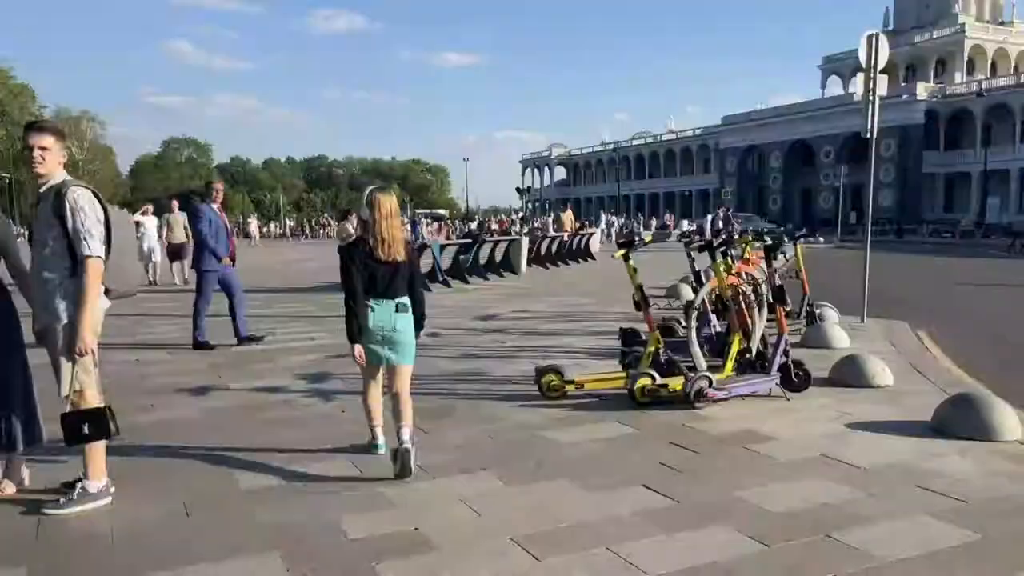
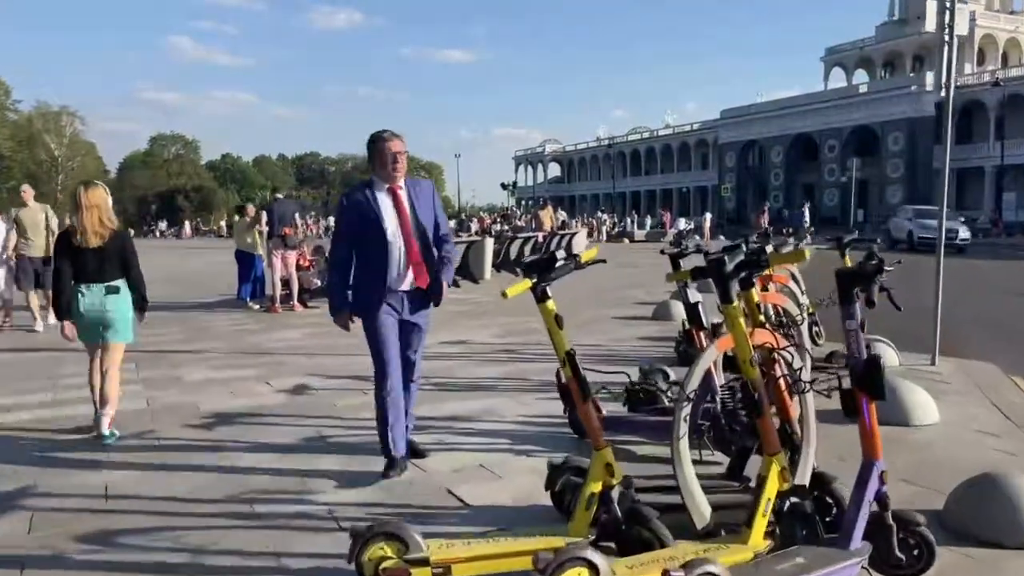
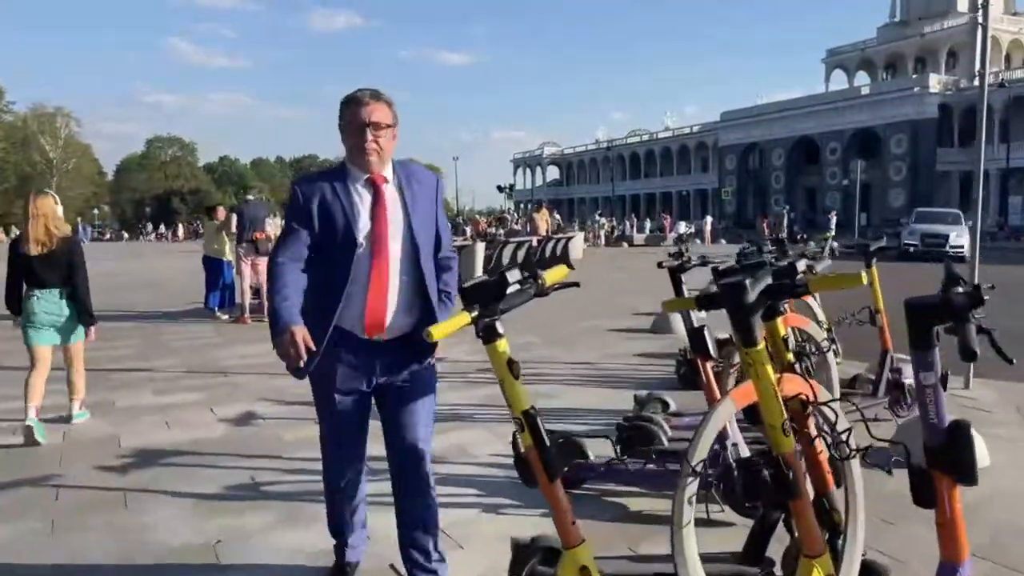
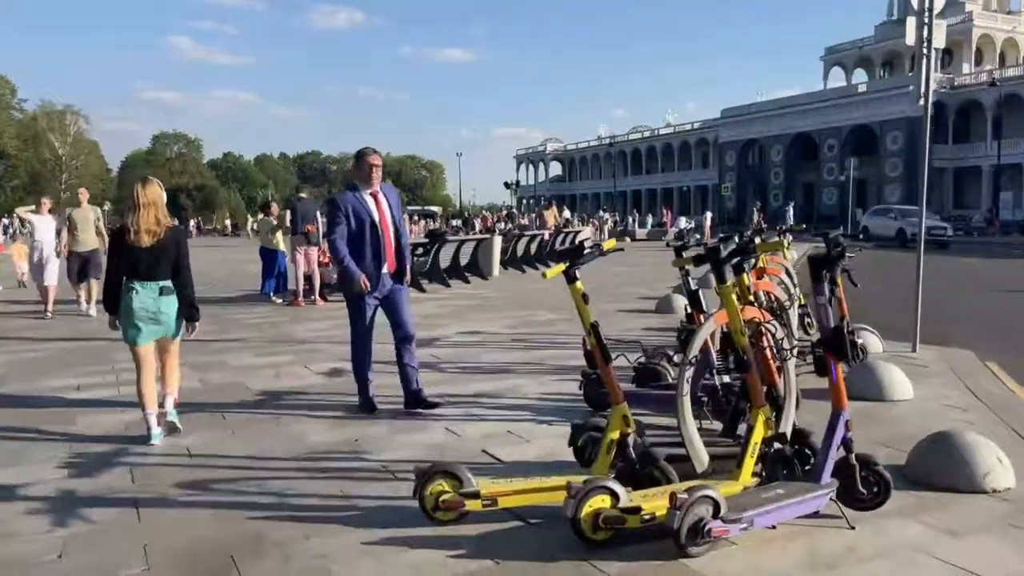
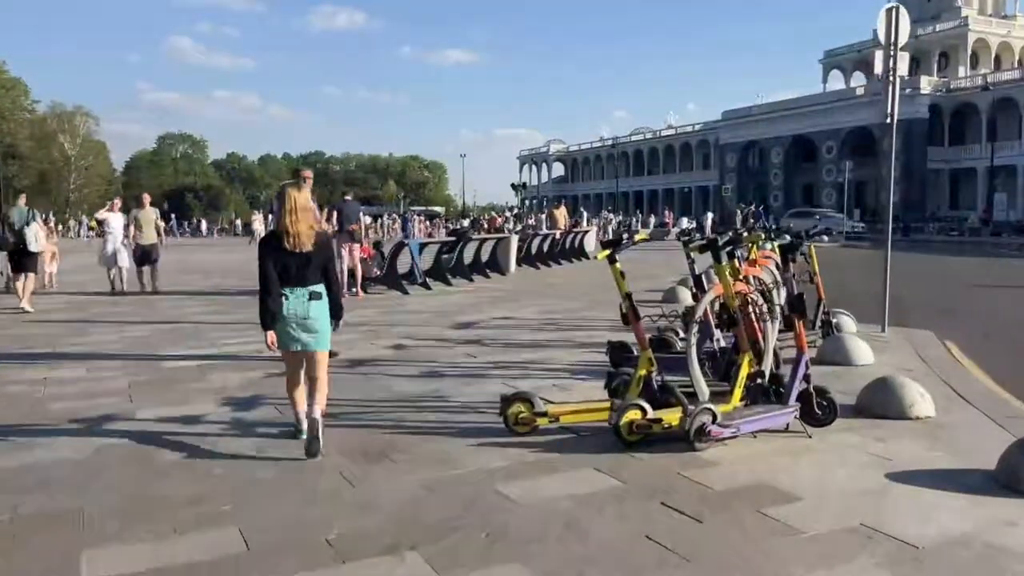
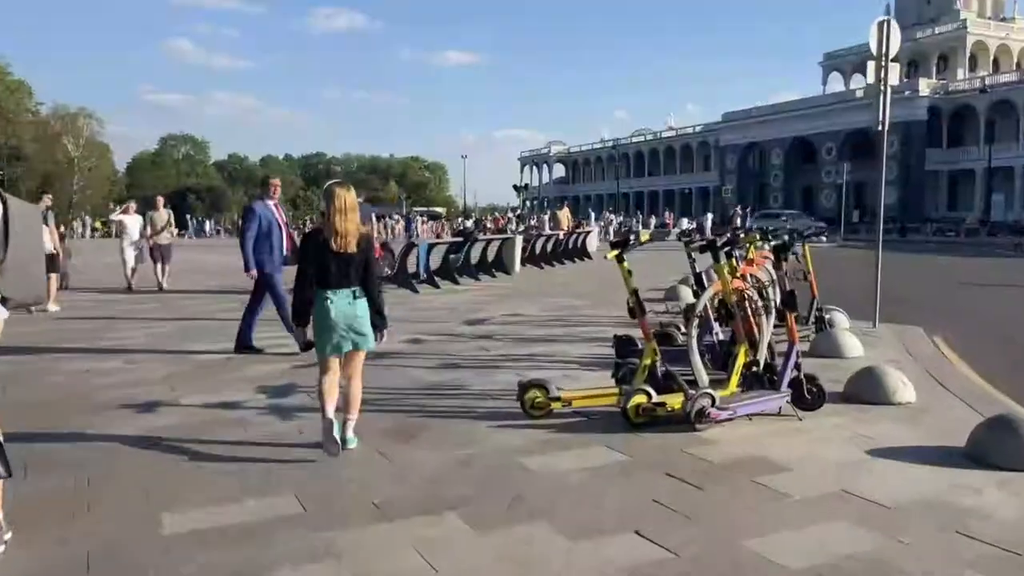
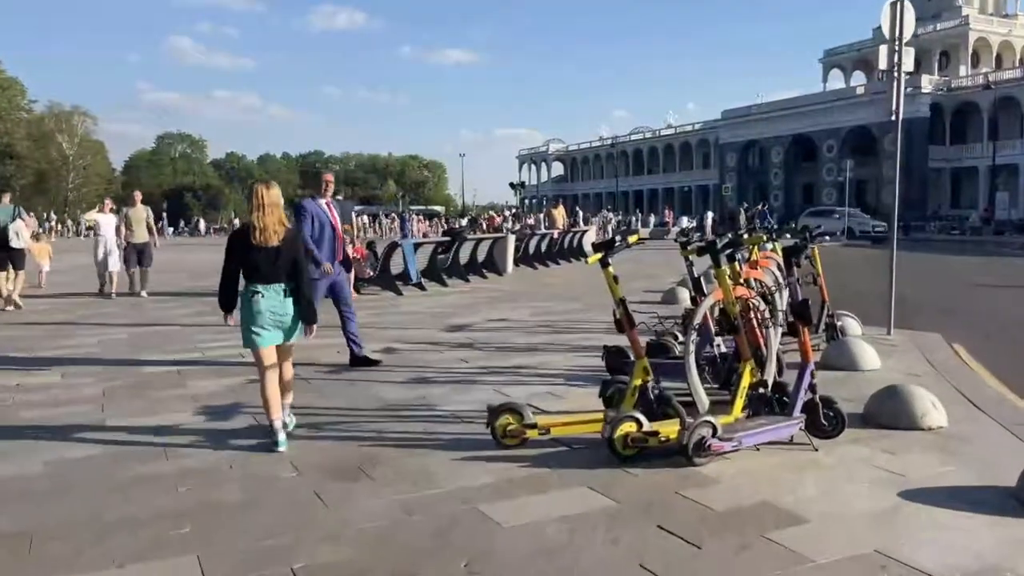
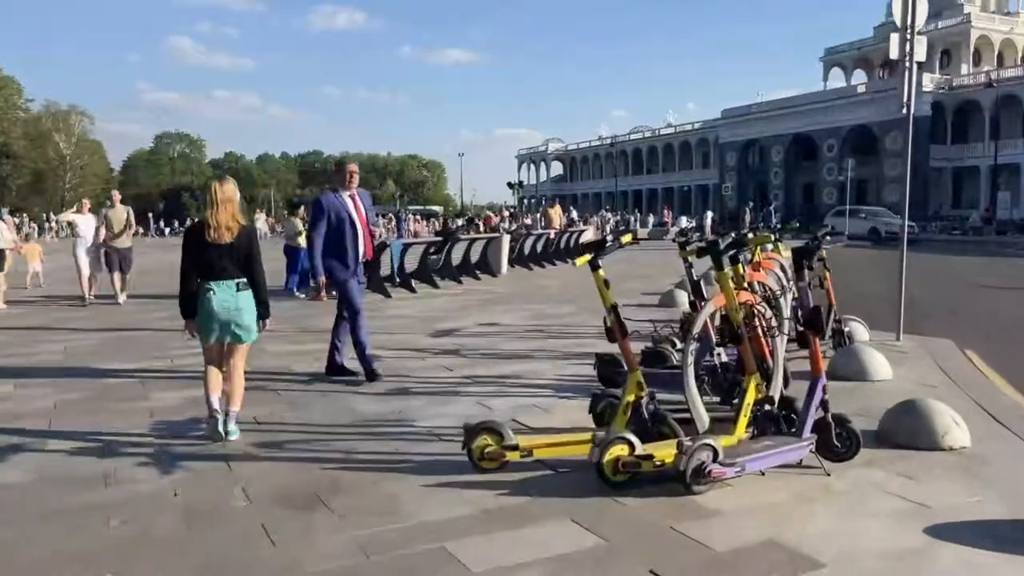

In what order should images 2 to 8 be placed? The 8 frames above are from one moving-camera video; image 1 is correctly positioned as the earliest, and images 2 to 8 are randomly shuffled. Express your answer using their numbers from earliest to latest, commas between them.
6, 5, 7, 8, 4, 2, 3
